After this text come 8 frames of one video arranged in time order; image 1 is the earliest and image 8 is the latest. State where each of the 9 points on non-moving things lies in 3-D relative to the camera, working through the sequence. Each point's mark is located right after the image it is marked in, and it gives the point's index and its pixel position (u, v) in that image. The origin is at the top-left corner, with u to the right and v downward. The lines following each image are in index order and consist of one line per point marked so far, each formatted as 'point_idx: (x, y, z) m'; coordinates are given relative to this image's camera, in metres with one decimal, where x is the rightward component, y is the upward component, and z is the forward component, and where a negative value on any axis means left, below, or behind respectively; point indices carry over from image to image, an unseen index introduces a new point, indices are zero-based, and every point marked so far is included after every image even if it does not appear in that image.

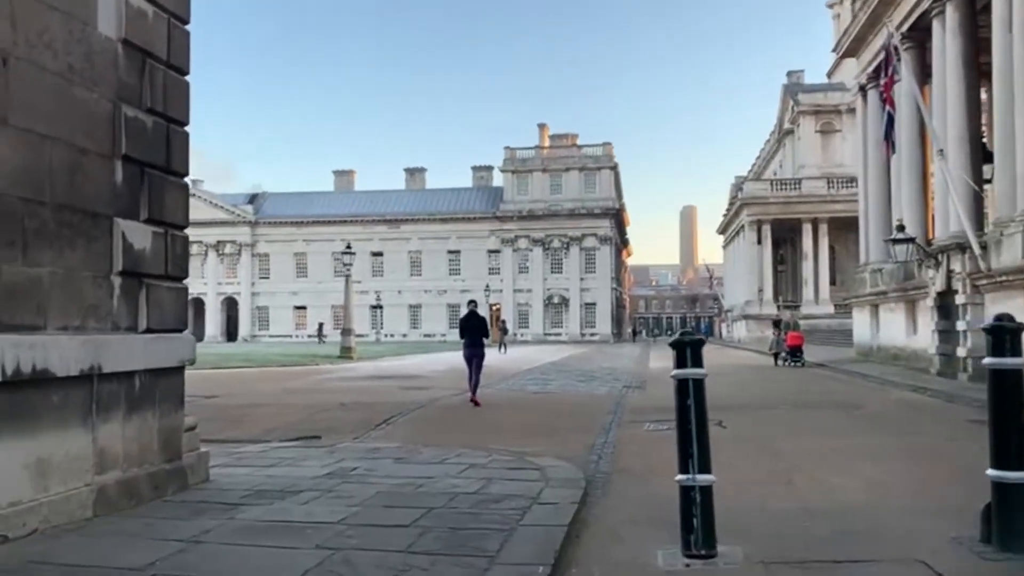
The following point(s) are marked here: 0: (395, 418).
0: (-1.7, -1.9, +12.8) m
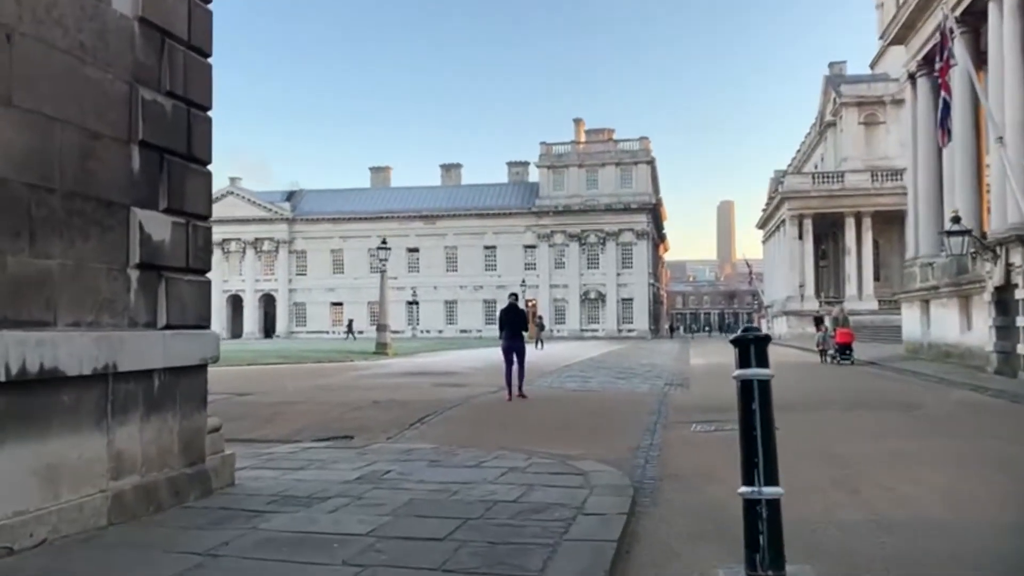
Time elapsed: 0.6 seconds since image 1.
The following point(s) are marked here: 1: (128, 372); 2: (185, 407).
0: (-1.1, -1.8, +12.4) m
1: (-2.4, -0.5, +5.6) m
2: (-2.3, -0.8, +6.3) m
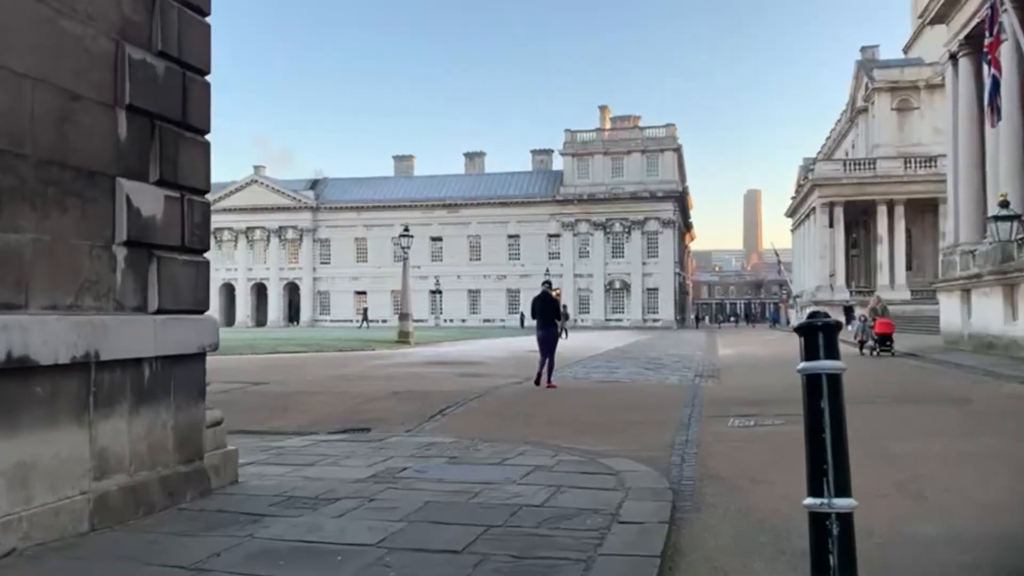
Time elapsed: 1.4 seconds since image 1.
0: (-0.8, -1.6, +11.8) m
1: (-2.3, -0.4, +5.0) m
2: (-2.2, -0.7, +5.7) m
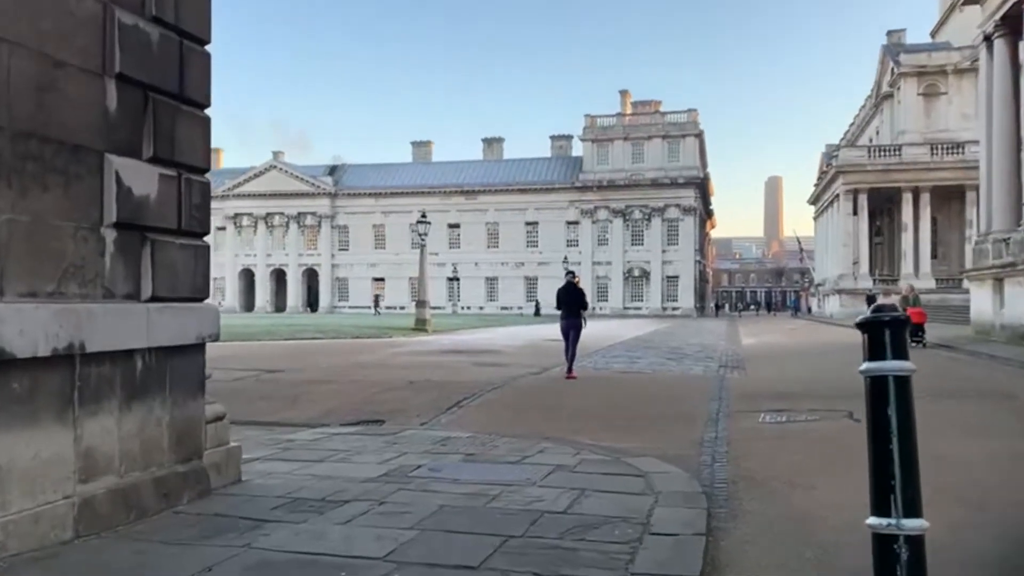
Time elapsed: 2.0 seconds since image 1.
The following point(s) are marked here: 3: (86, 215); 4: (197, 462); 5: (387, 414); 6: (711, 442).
0: (-0.6, -1.5, +11.4) m
1: (-2.2, -0.3, +4.6) m
2: (-2.0, -0.6, +5.3) m
3: (-2.2, +0.4, +4.6) m
4: (-2.0, -1.1, +5.5) m
5: (-1.5, -1.5, +10.6) m
6: (+1.9, -1.4, +8.2) m
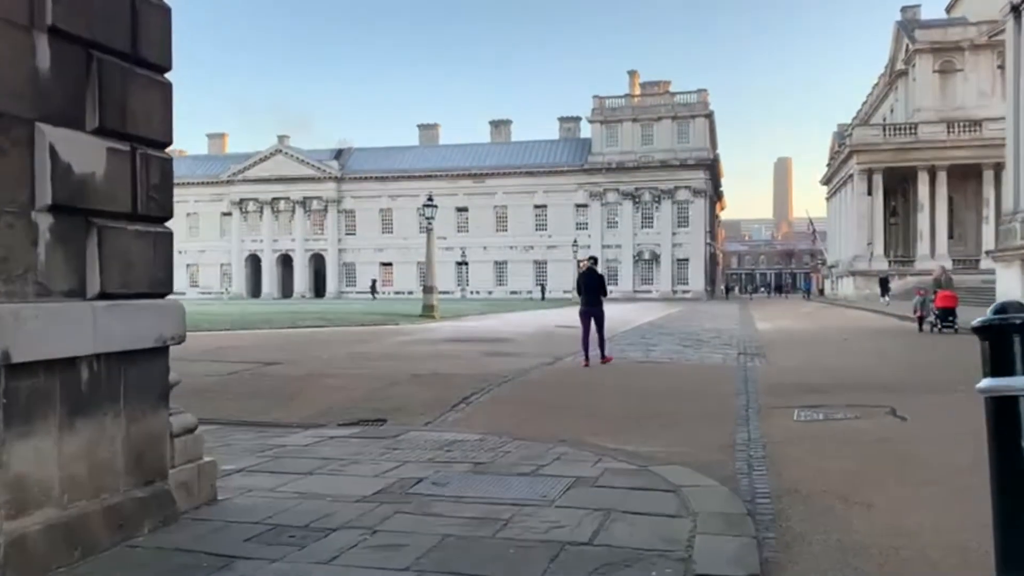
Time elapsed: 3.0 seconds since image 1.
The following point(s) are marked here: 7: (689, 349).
0: (-0.4, -1.3, +10.6) m
1: (-2.1, -0.3, +3.9) m
2: (-2.0, -0.6, +4.6) m
3: (-2.2, +0.4, +3.8) m
4: (-1.9, -1.1, +4.7) m
5: (-1.4, -1.4, +9.8) m
6: (+2.0, -1.3, +7.4) m
7: (+3.7, -1.3, +18.1) m
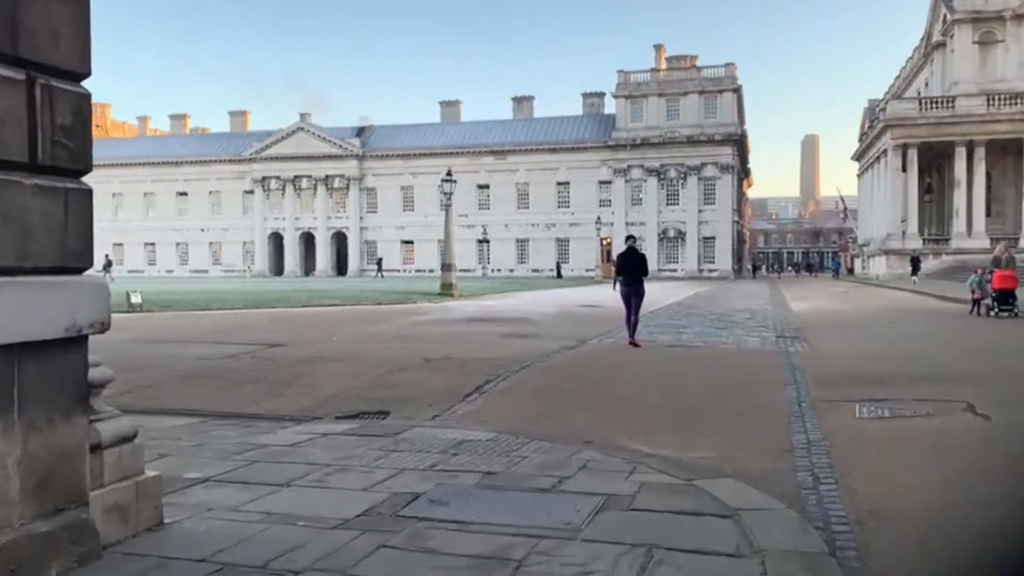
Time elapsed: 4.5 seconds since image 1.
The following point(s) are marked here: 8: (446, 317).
0: (-0.2, -1.1, +9.6) m
1: (-2.1, -0.2, +2.8) m
2: (-1.9, -0.5, +3.5) m
3: (-2.1, +0.5, +2.8) m
4: (-1.8, -0.9, +3.7) m
5: (-1.2, -1.2, +8.8) m
6: (+2.1, -1.2, +6.3) m
7: (+4.1, -0.8, +16.9) m
8: (-1.5, -0.7, +20.0) m
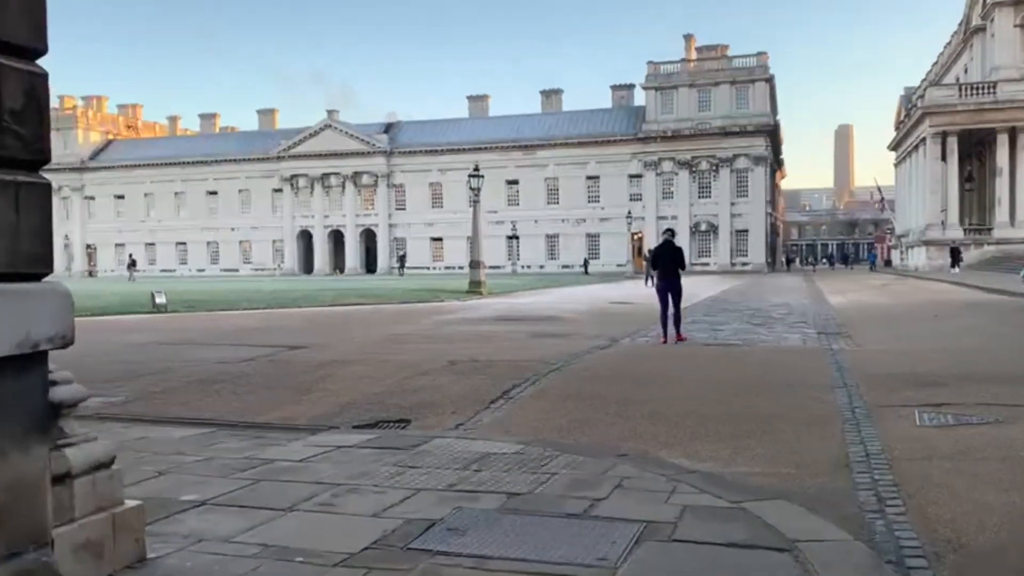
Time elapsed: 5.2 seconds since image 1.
0: (+0.1, -1.0, +9.0) m
1: (-2.0, -0.3, +2.3) m
2: (-1.8, -0.5, +3.0) m
3: (-2.1, +0.4, +2.3) m
4: (-1.7, -1.0, +3.2) m
5: (-0.9, -1.2, +8.3) m
6: (+2.3, -1.1, +5.7) m
7: (+4.6, -0.7, +16.2) m
8: (-0.9, -0.6, +19.5) m
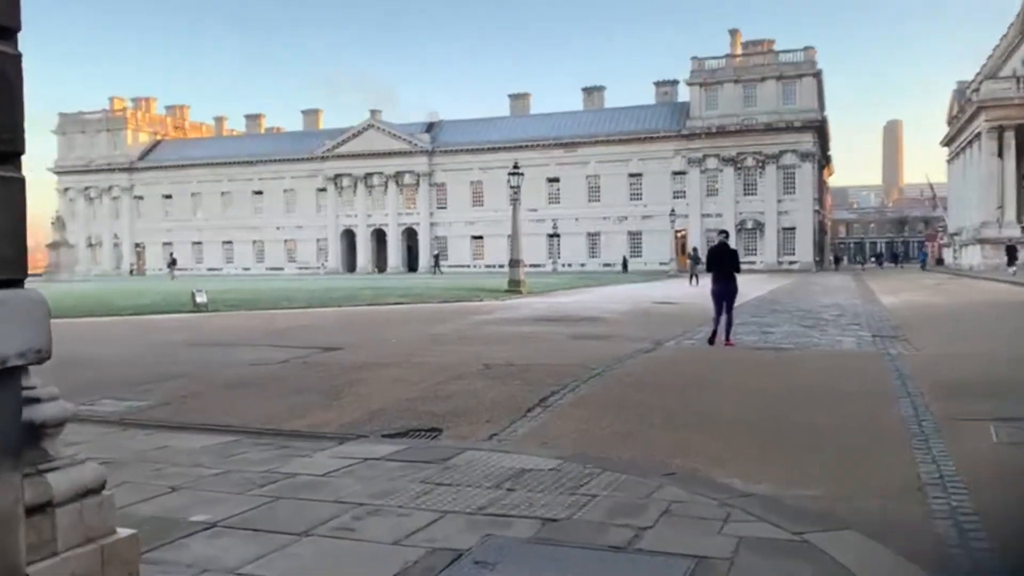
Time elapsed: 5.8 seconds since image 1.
0: (+0.5, -1.1, +8.6) m
1: (-2.0, -0.3, +2.0) m
2: (-1.7, -0.6, +2.7) m
3: (-2.0, +0.4, +1.9) m
4: (-1.6, -1.0, +2.8) m
5: (-0.6, -1.2, +7.8) m
6: (+2.5, -1.2, +5.1) m
7: (+5.3, -0.8, +15.5) m
8: (0.0, -0.6, +19.0) m
